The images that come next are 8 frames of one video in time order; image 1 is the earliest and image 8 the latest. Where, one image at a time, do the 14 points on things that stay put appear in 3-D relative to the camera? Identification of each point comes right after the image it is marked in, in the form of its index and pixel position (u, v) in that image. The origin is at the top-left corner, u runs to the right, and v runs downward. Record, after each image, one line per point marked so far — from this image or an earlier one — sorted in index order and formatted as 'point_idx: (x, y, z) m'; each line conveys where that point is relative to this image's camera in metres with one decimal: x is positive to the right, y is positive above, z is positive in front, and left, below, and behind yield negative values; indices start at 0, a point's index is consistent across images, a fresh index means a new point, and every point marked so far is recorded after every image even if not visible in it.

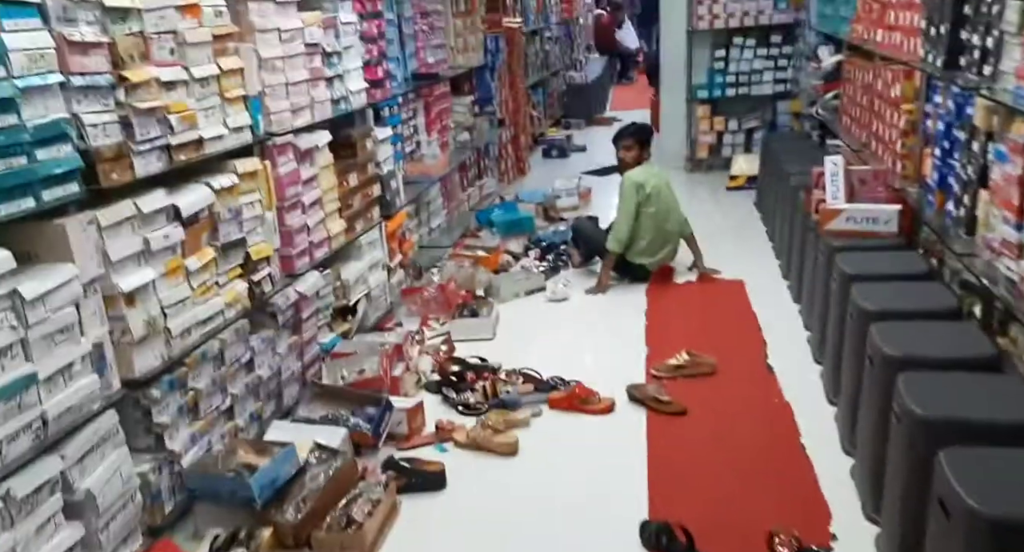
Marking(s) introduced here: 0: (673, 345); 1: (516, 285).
0: (+0.6, -0.3, +3.2) m
1: (0.0, -0.1, +3.8) m
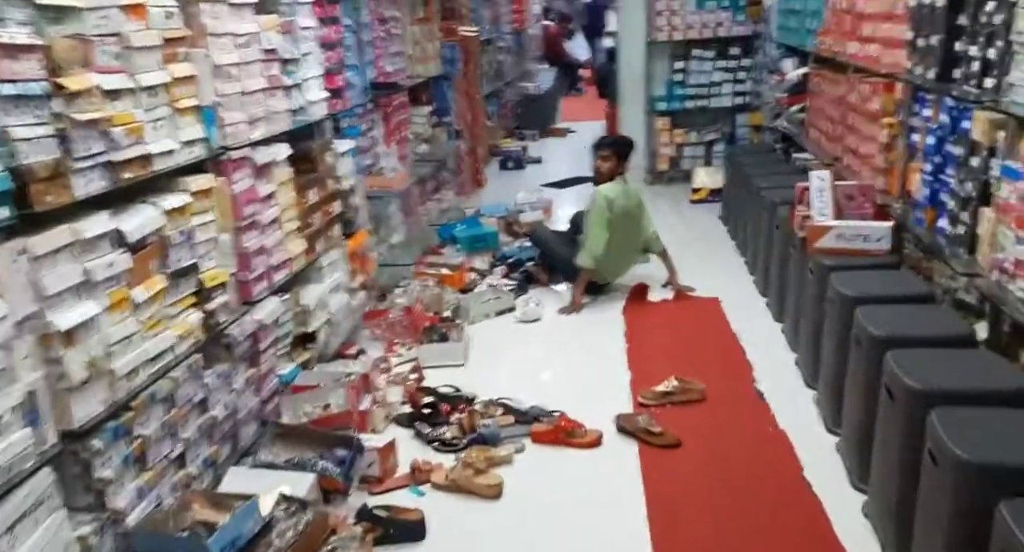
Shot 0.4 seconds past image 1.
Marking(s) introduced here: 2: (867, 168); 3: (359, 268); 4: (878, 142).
0: (+0.5, -0.3, +3.0) m
1: (-0.1, -0.1, +3.6) m
2: (+1.5, +0.5, +3.3) m
3: (-0.7, 0.0, +3.4) m
4: (+1.4, +0.5, +3.2) m
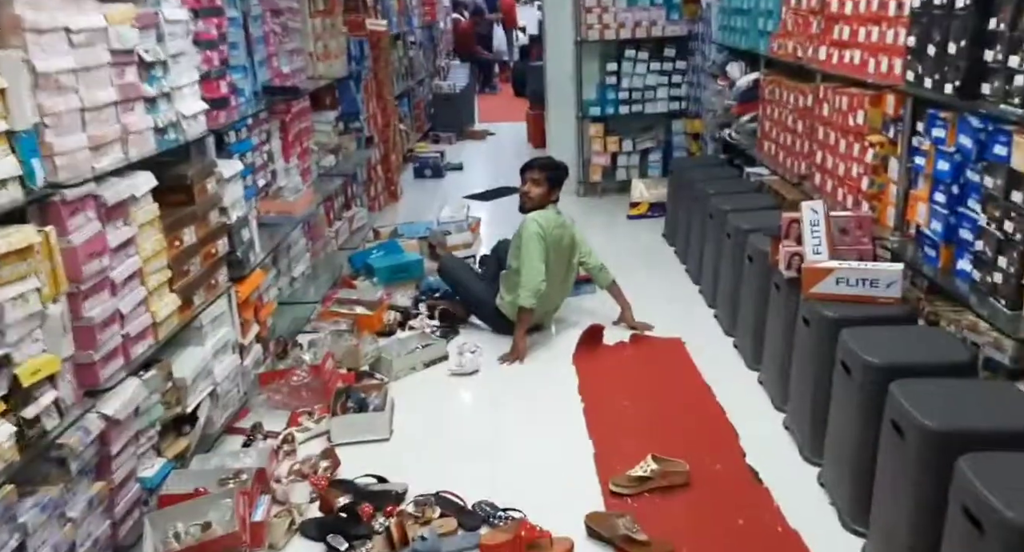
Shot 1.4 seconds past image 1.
0: (+0.3, -0.5, +2.5) m
1: (-0.4, -0.3, +3.0) m
2: (+1.2, +0.3, +2.9) m
3: (-0.9, -0.2, +2.8) m
4: (+1.2, +0.4, +2.8) m
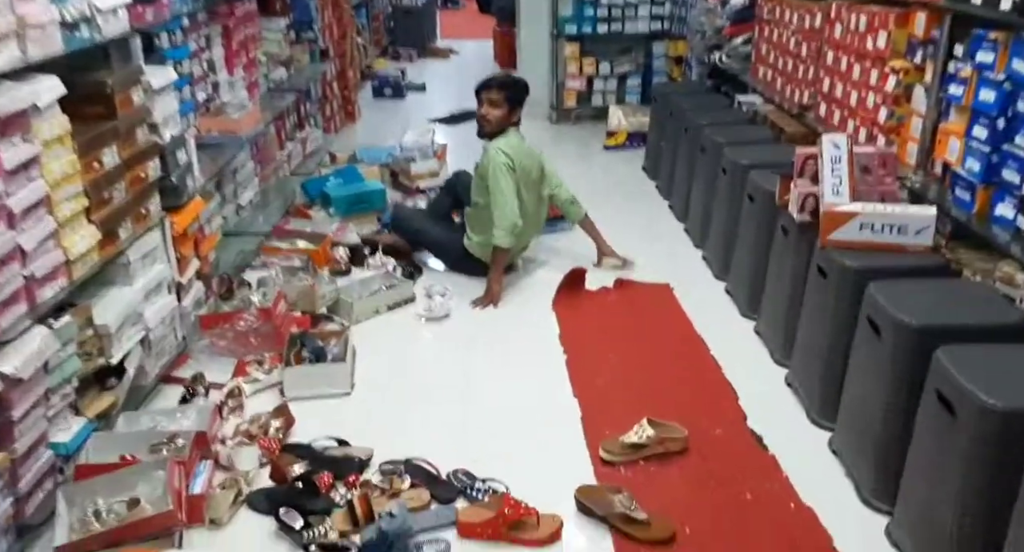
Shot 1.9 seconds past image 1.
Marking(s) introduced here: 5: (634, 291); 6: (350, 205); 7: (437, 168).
0: (+0.3, -0.3, +2.3) m
1: (-0.5, -0.1, +2.7) m
2: (+1.1, +0.5, +2.7) m
3: (-1.0, +0.1, +2.4) m
4: (+1.1, +0.6, +2.5) m
5: (+0.4, -0.1, +2.9) m
6: (-0.7, +0.3, +3.5) m
7: (-0.4, +0.5, +4.0) m
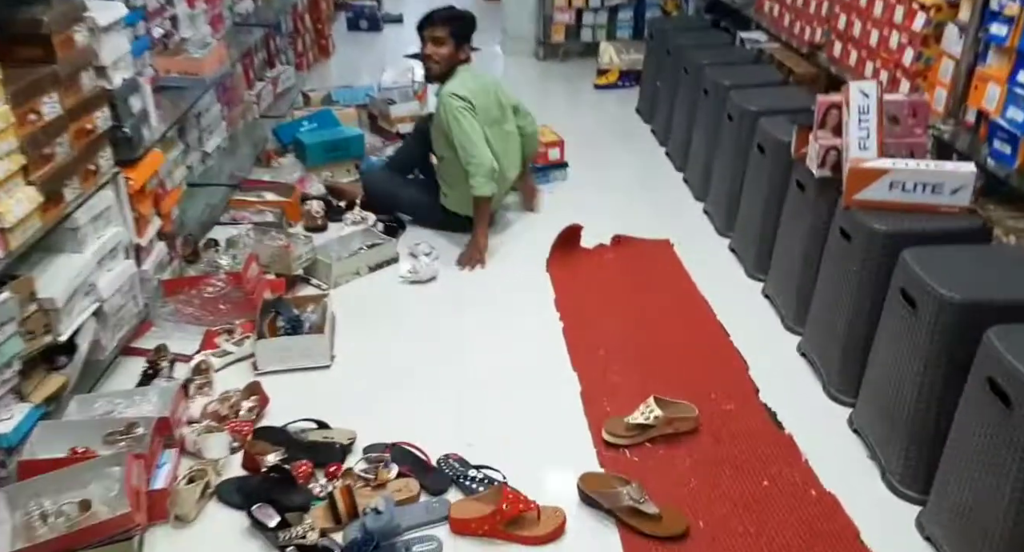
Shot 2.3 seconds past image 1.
0: (+0.3, -0.2, +2.1) m
1: (-0.5, +0.1, +2.5) m
2: (+1.1, +0.6, +2.5) m
3: (-1.0, +0.2, +2.2) m
4: (+1.1, +0.7, +2.3) m
5: (+0.4, +0.1, +2.8) m
6: (-0.7, +0.5, +3.2) m
7: (-0.4, +0.8, +3.8) m
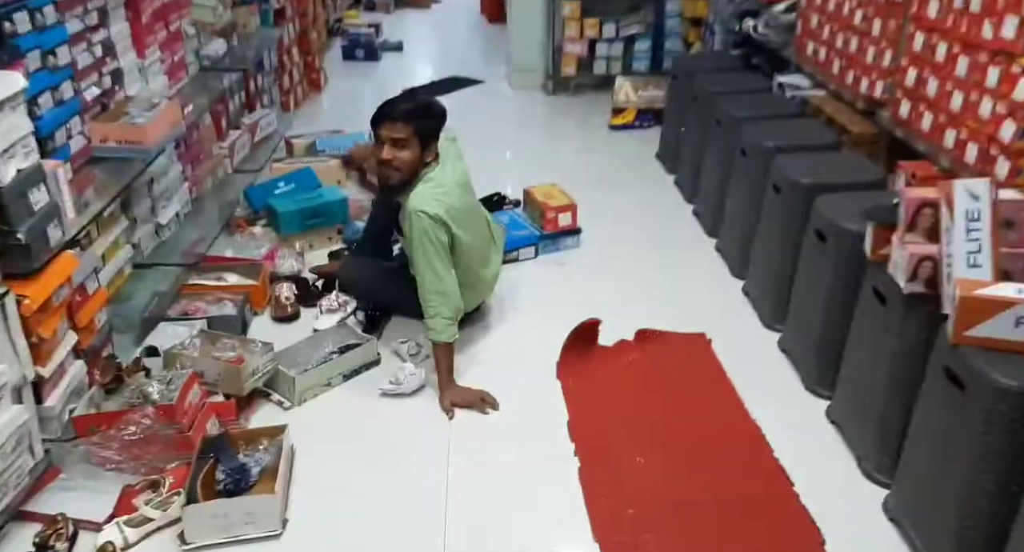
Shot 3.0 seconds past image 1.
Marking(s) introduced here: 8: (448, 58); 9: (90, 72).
0: (+0.3, -0.5, +1.7) m
1: (-0.5, -0.2, +2.1) m
2: (+1.1, +0.4, +2.0) m
3: (-1.0, -0.1, +1.8) m
4: (+1.1, +0.4, +1.8) m
5: (+0.4, -0.2, +2.3) m
6: (-0.7, +0.2, +2.8) m
7: (-0.4, +0.5, +3.3) m
8: (-0.5, +1.6, +5.8) m
9: (-1.2, +0.6, +2.3) m
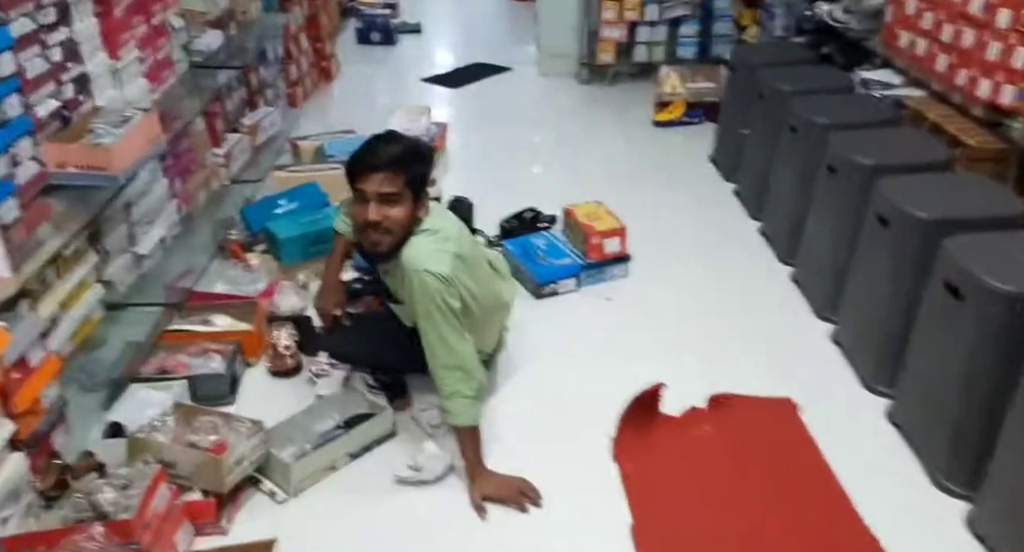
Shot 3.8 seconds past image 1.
0: (+0.3, -0.6, +1.3) m
1: (-0.4, -0.4, +1.7) m
2: (+1.2, +0.2, +1.6) m
3: (-0.9, -0.3, +1.4) m
4: (+1.2, +0.3, +1.4) m
5: (+0.5, -0.3, +1.9) m
6: (-0.6, +0.1, +2.4) m
7: (-0.3, +0.4, +2.9) m
8: (-0.3, +1.6, +5.4) m
9: (-1.1, +0.5, +1.9) m
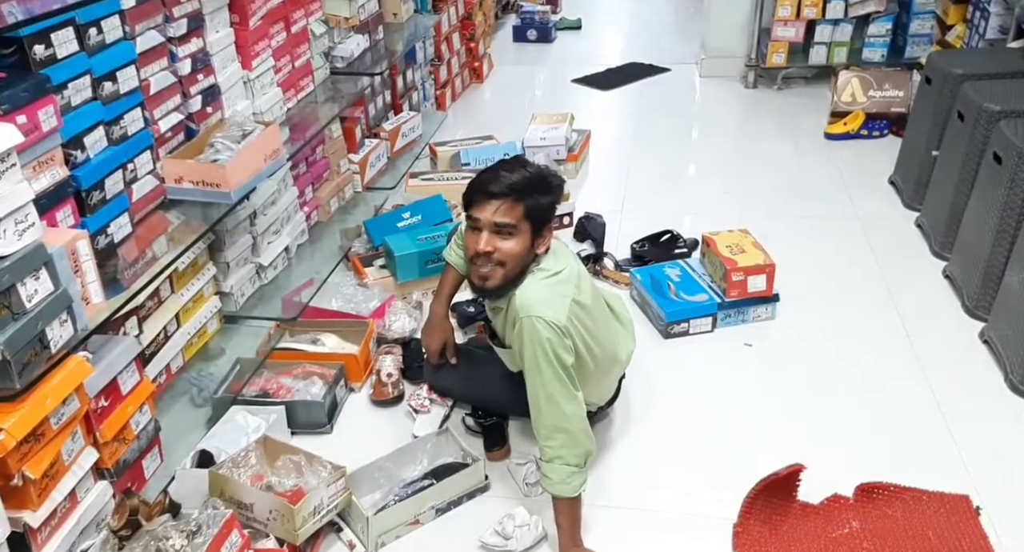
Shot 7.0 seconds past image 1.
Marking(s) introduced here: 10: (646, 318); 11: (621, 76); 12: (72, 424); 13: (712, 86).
0: (+0.4, -0.8, +1.0) m
1: (-0.2, -0.4, +1.6) m
2: (+1.4, 0.0, +1.1) m
3: (-0.7, -0.3, +1.4) m
4: (+1.3, +0.1, +0.9) m
5: (+0.7, -0.5, +1.6) m
6: (-0.2, 0.0, +2.3) m
7: (+0.2, +0.3, +2.7) m
8: (+0.8, +1.5, +5.1) m
9: (-0.8, +0.4, +1.9) m
10: (+0.4, -0.1, +2.3) m
11: (+0.6, +1.1, +4.3) m
12: (-0.7, -0.2, +1.4) m
13: (+1.0, +1.0, +4.2) m
